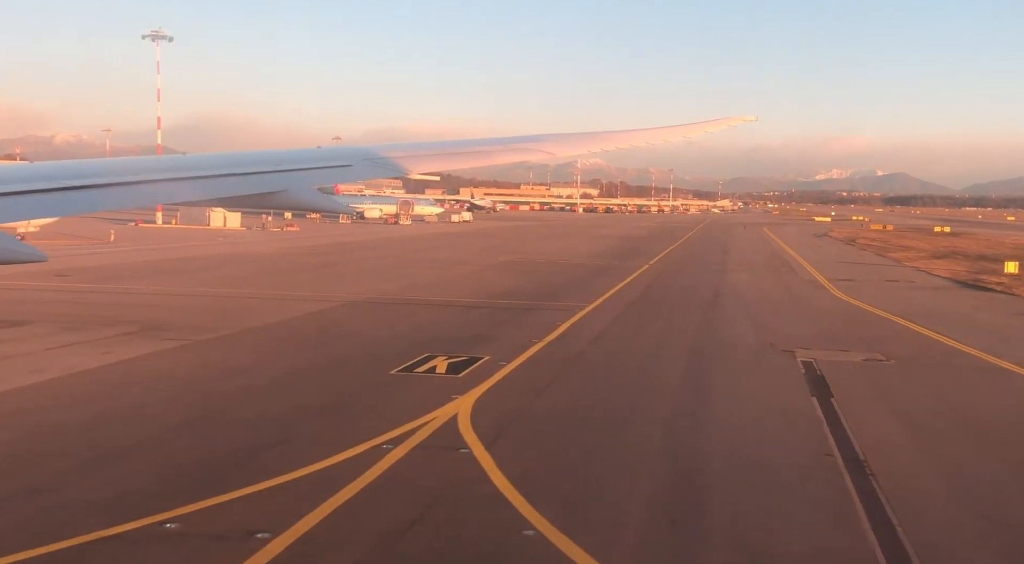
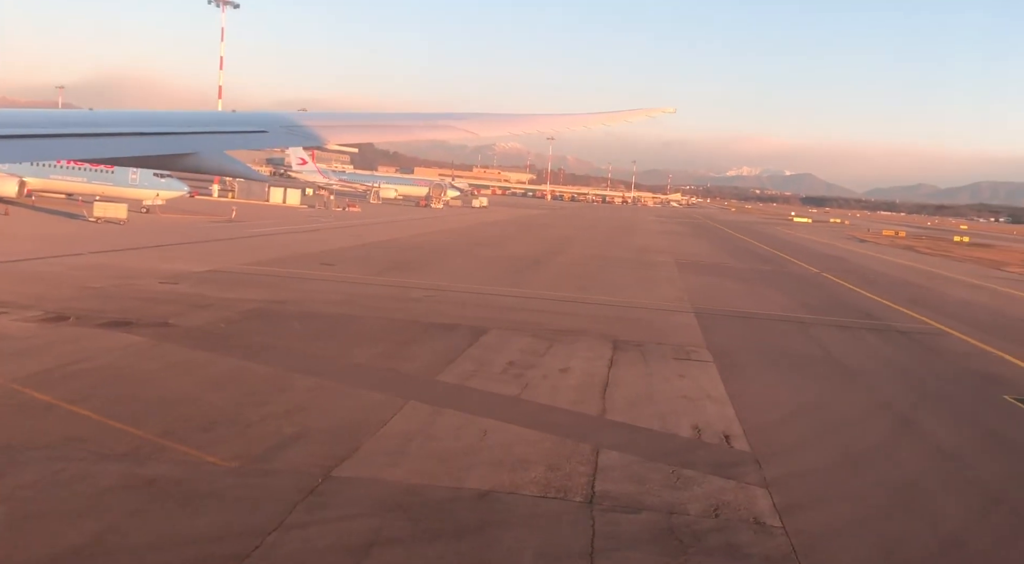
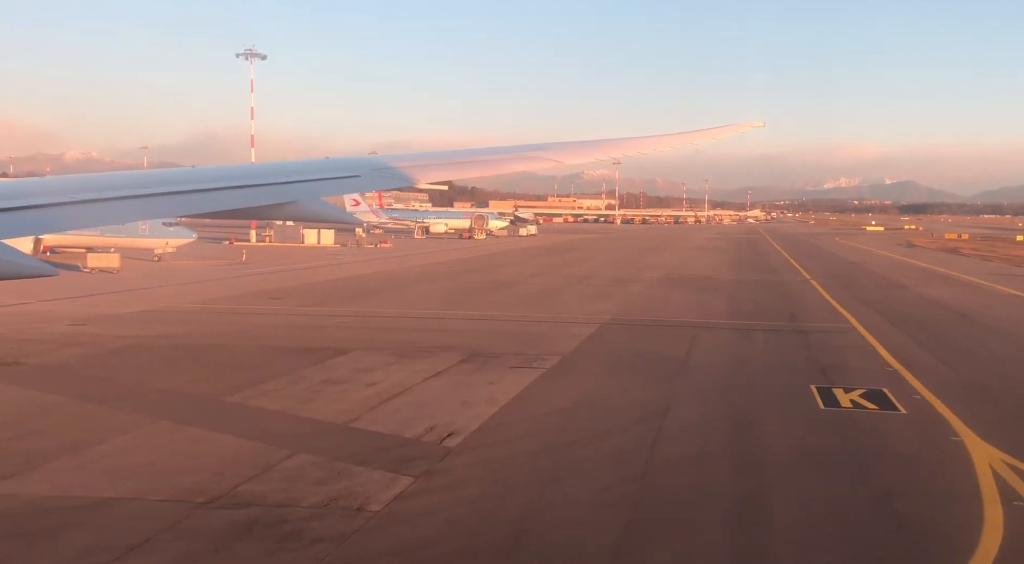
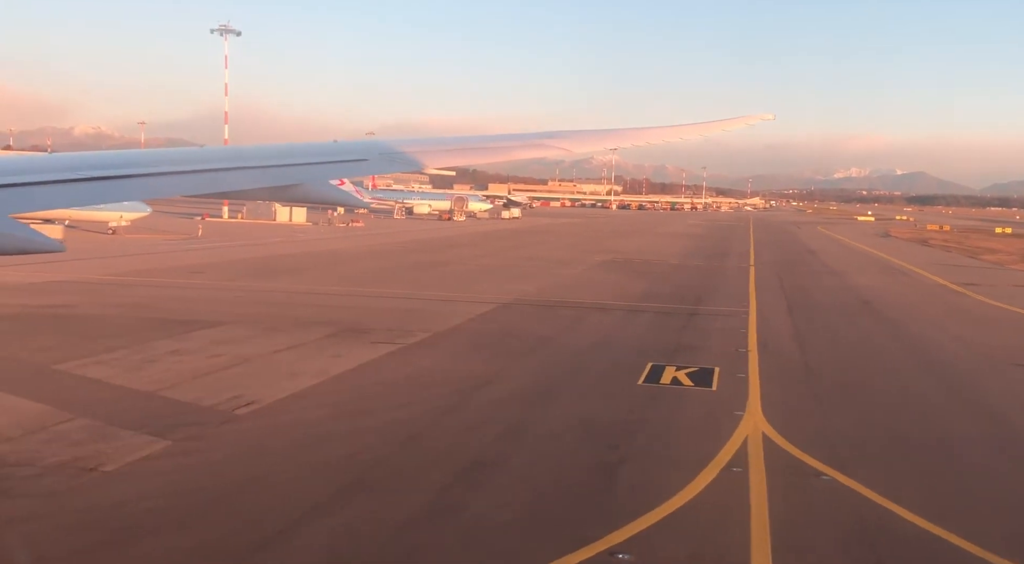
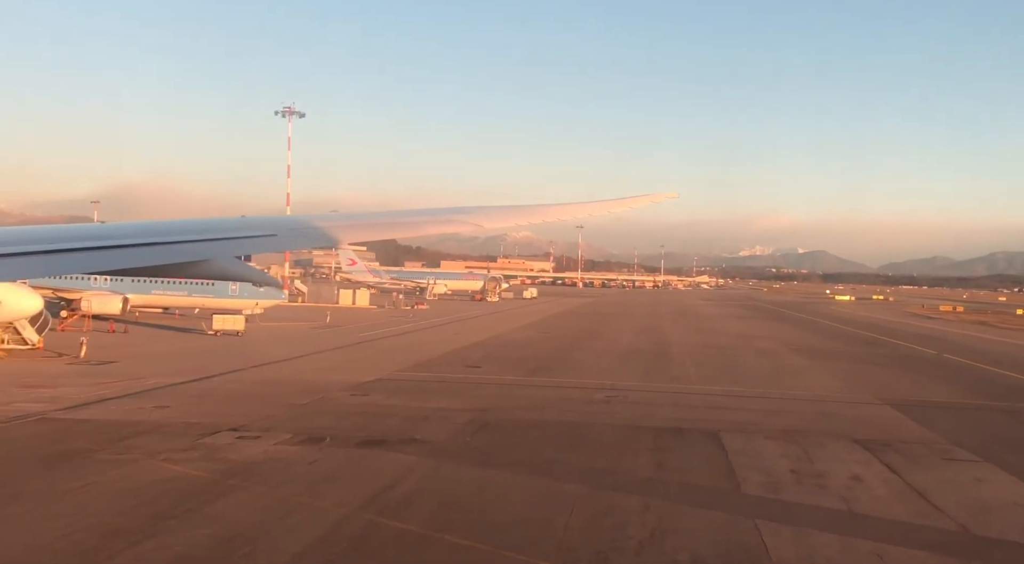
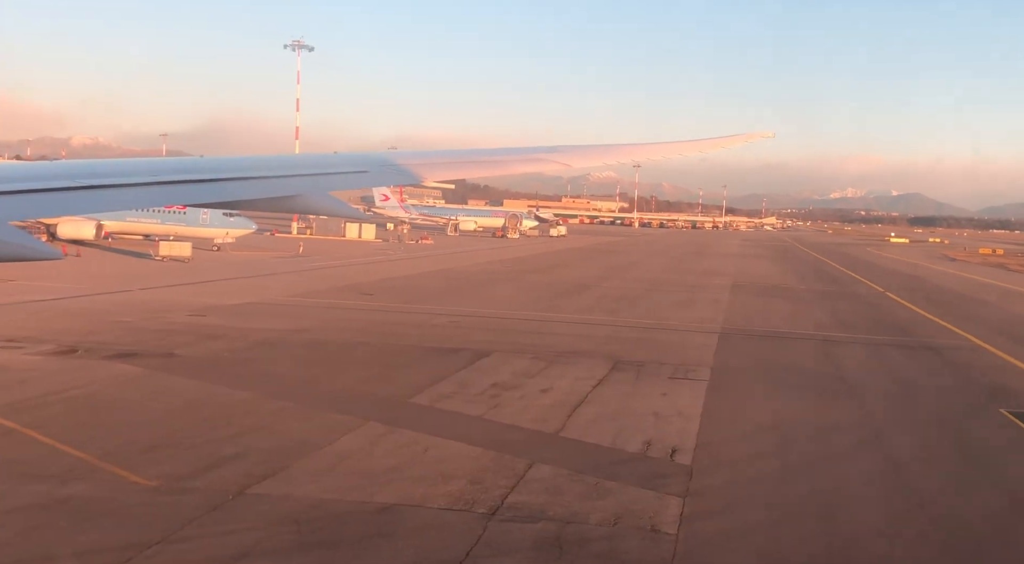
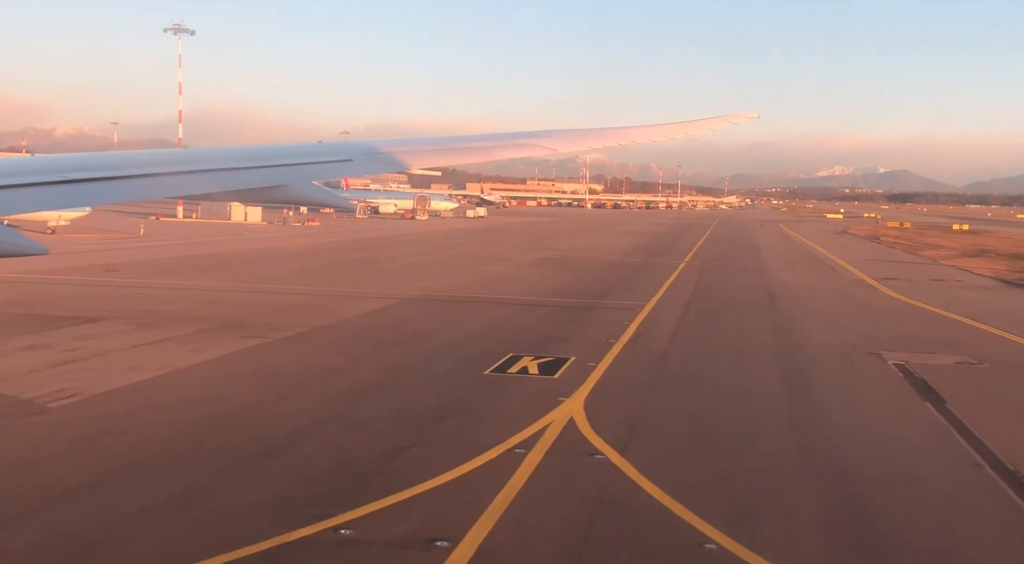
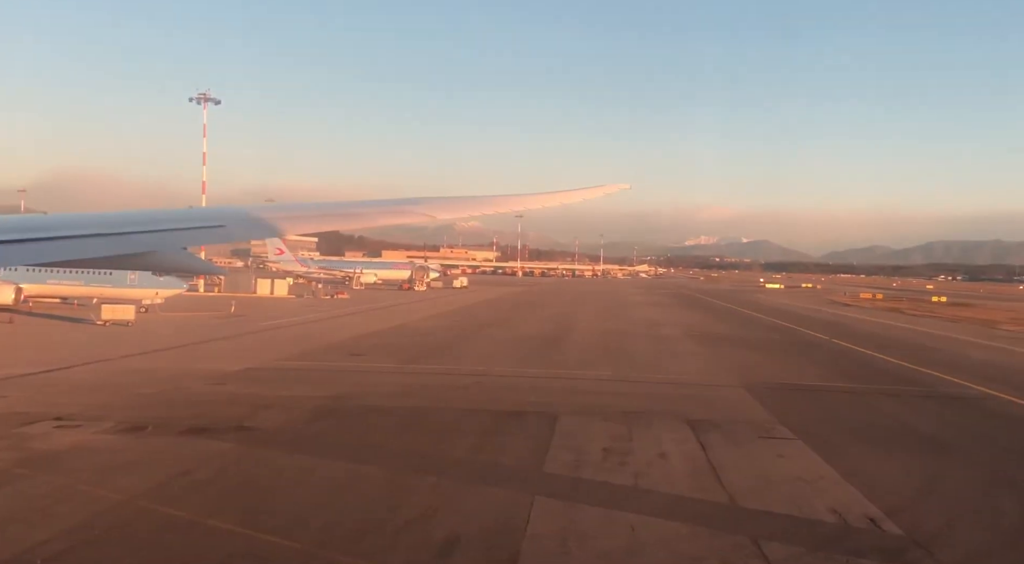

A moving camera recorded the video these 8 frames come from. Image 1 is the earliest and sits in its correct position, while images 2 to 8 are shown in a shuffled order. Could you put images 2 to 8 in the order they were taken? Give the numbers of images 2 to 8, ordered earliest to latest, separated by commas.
7, 4, 3, 6, 2, 8, 5
